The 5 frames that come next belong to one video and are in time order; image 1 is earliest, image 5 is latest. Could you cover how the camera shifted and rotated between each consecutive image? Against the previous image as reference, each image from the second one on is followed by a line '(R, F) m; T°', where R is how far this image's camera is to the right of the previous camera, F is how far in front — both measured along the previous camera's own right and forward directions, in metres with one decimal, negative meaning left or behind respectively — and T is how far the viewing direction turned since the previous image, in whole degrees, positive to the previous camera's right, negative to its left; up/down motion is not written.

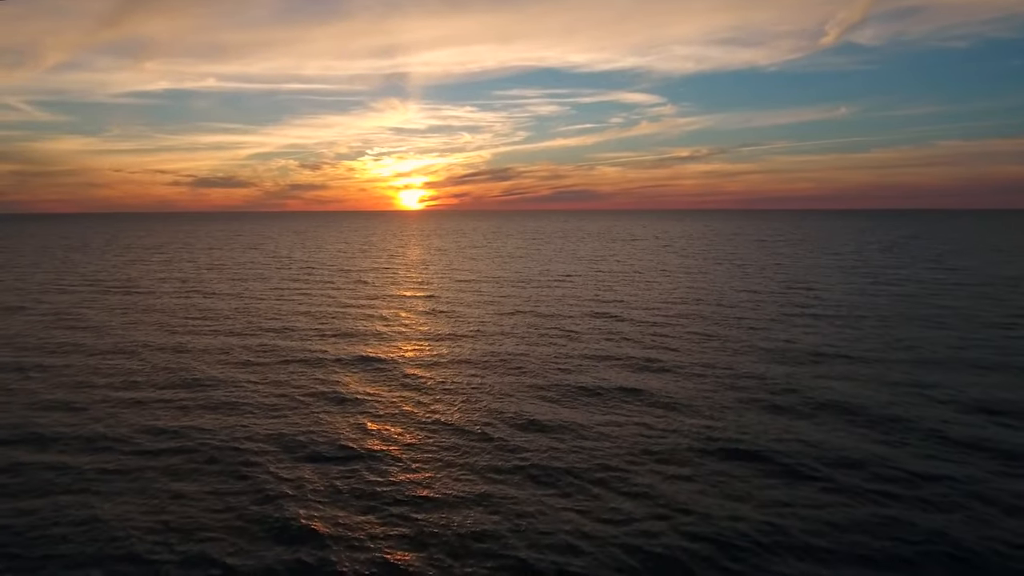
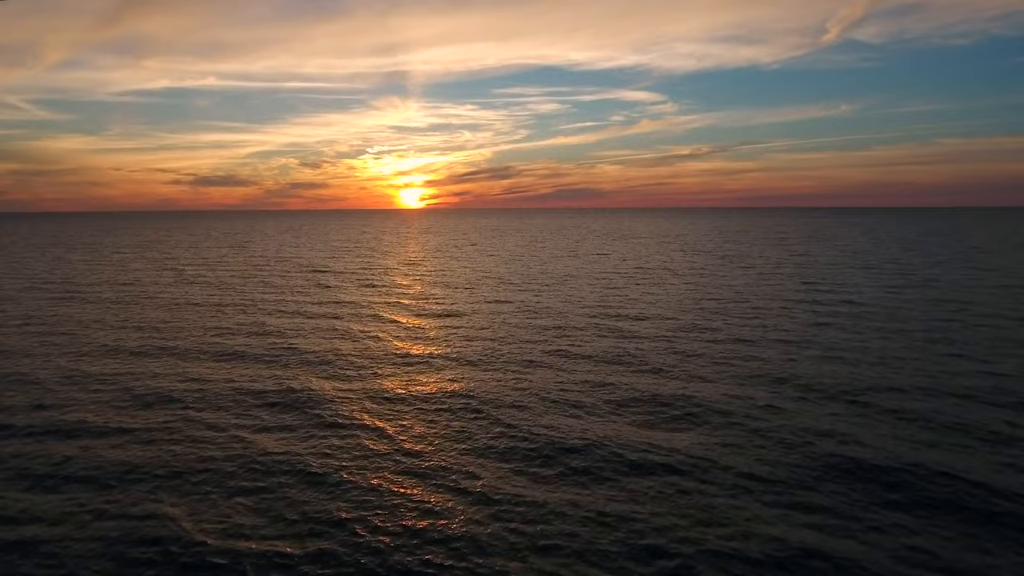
(+0.6, +4.8) m; 0°
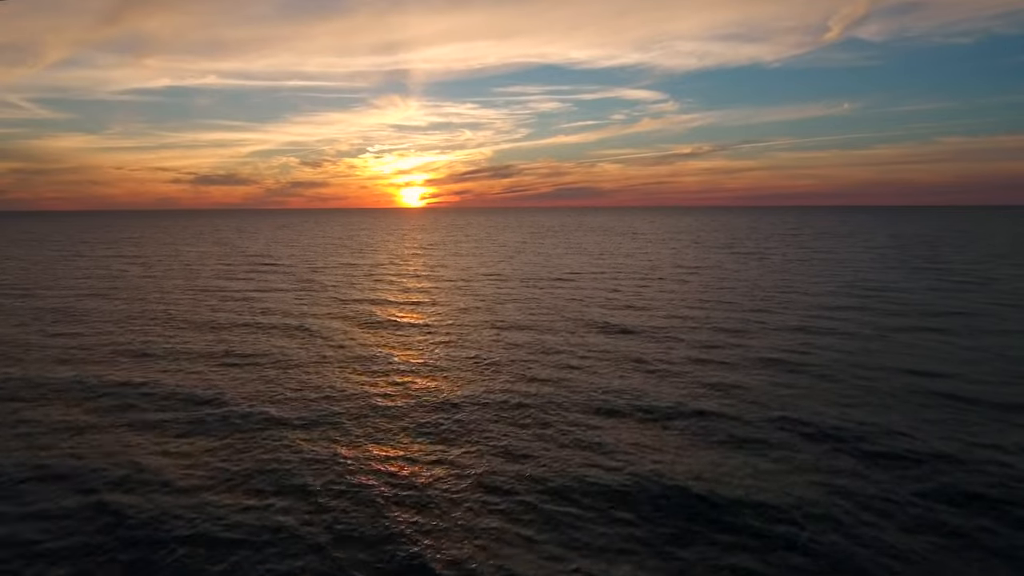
(+1.3, -2.4) m; 0°
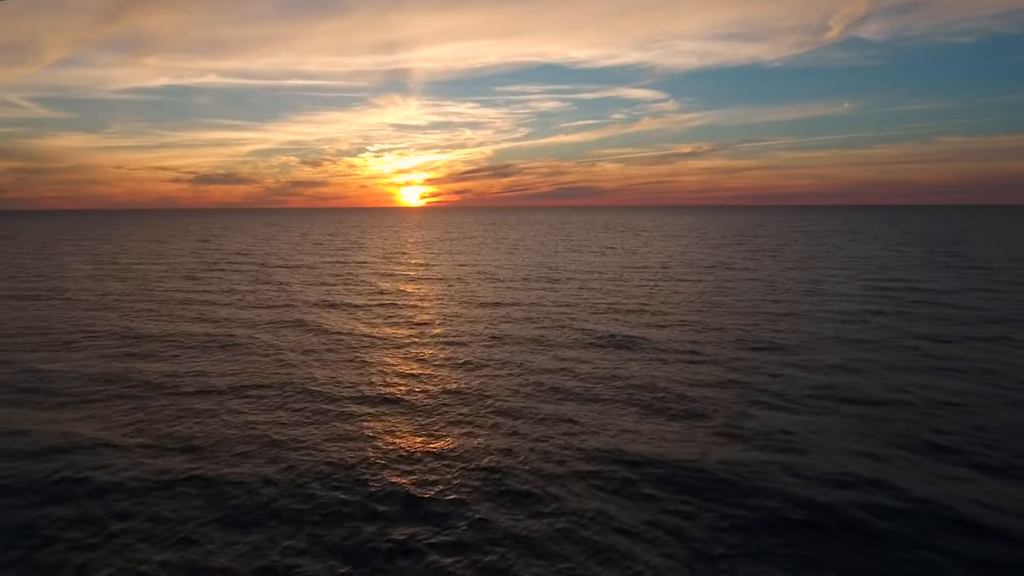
(+0.4, +1.0) m; 0°
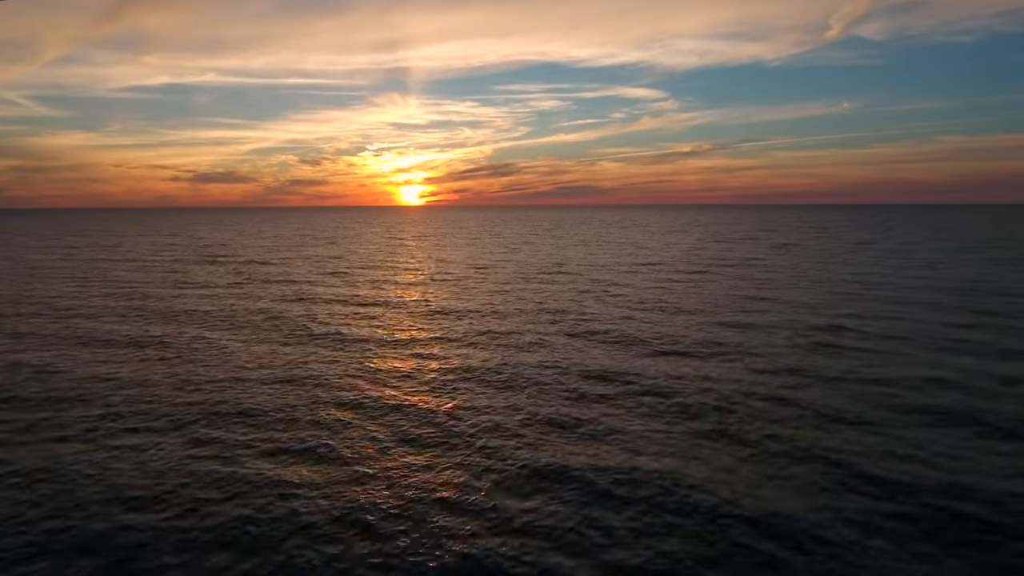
(+0.3, +2.7) m; 0°
